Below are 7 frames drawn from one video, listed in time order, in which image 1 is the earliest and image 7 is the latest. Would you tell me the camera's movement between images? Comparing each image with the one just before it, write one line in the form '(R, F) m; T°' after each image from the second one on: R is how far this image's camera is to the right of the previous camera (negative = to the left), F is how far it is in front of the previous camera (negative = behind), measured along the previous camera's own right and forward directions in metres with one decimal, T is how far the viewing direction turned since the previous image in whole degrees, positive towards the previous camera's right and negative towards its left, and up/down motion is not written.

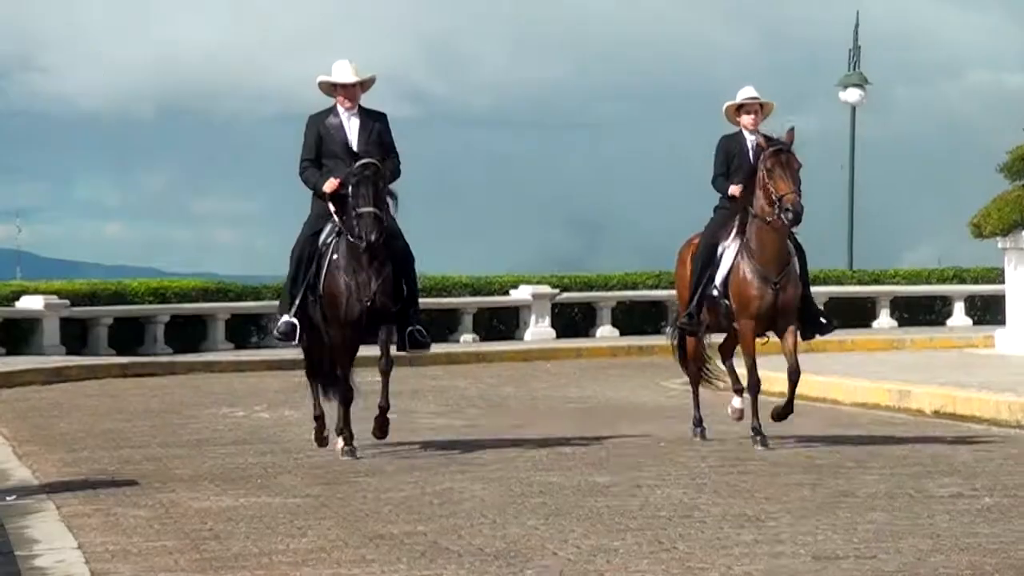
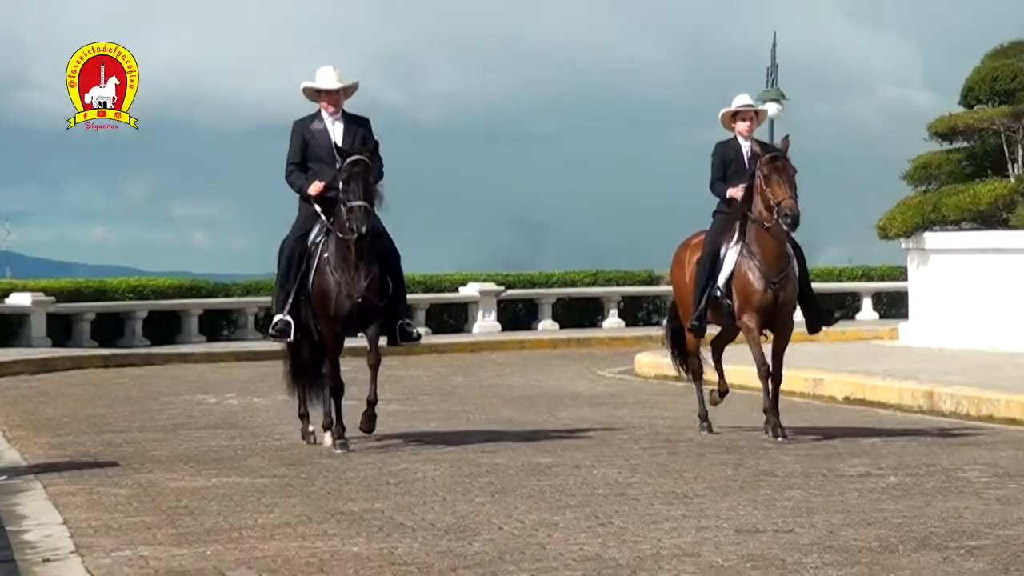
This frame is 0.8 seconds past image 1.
(+0.5, -0.8) m; -1°
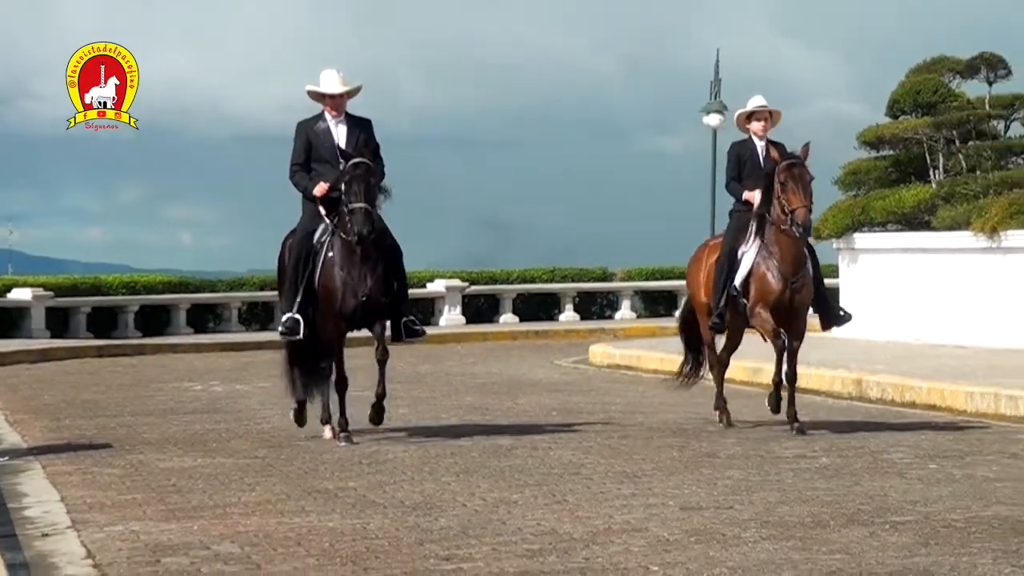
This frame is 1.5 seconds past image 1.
(+0.2, -0.8) m; 0°
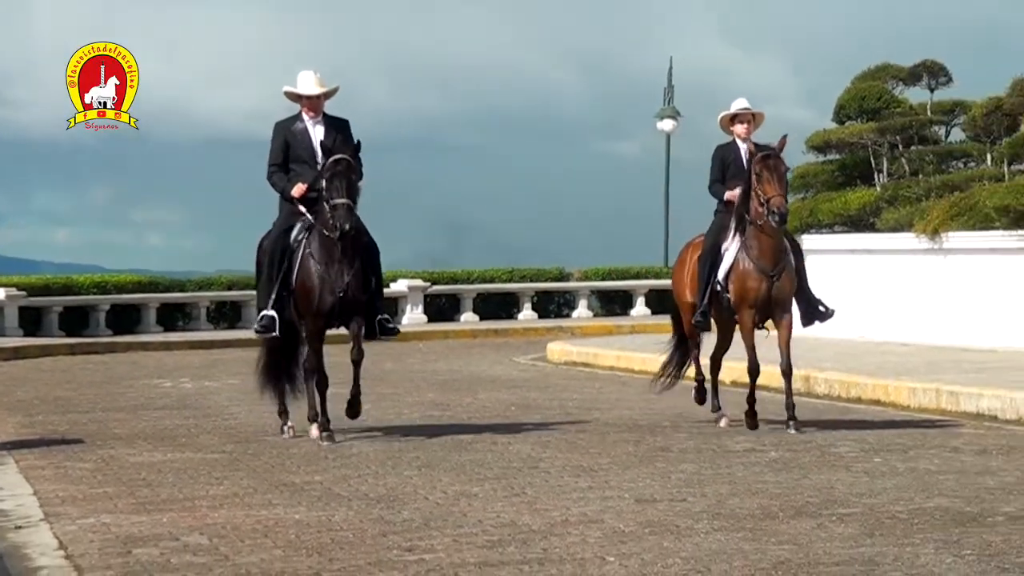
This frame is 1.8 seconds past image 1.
(+0.1, -0.3) m; +1°
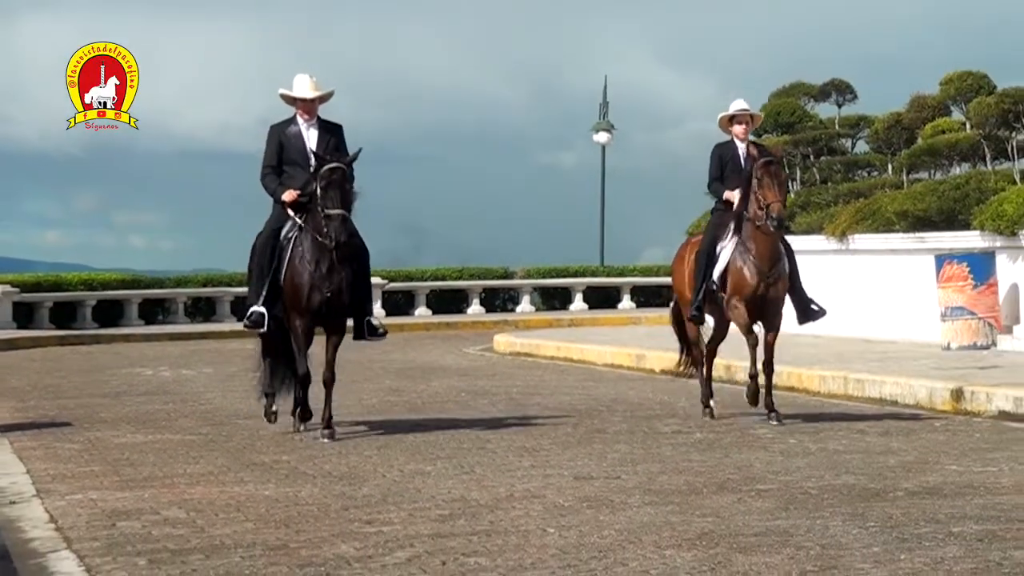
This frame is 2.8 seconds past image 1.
(+0.3, -1.1) m; 0°
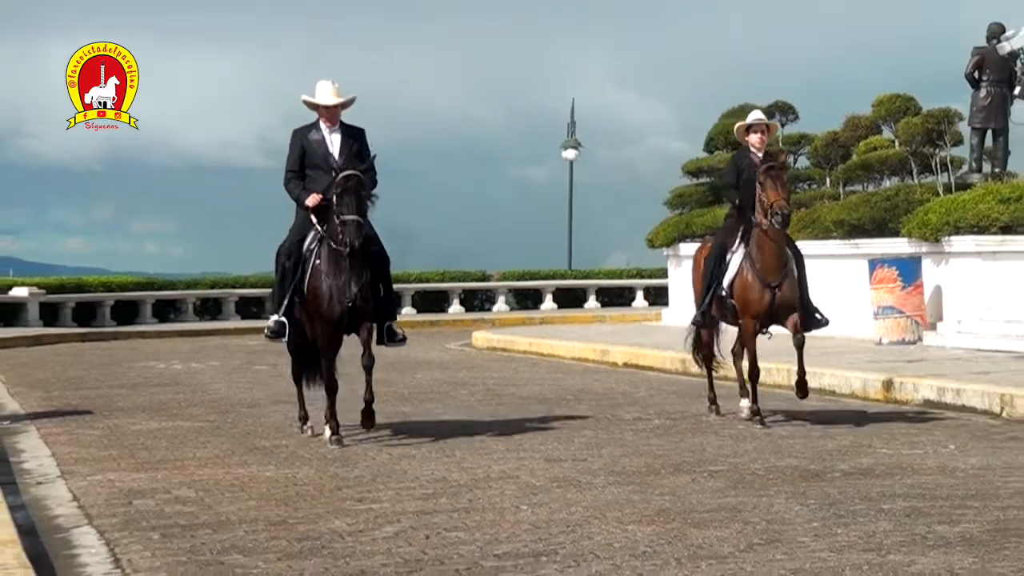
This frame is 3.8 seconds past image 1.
(+0.2, -1.3) m; 0°
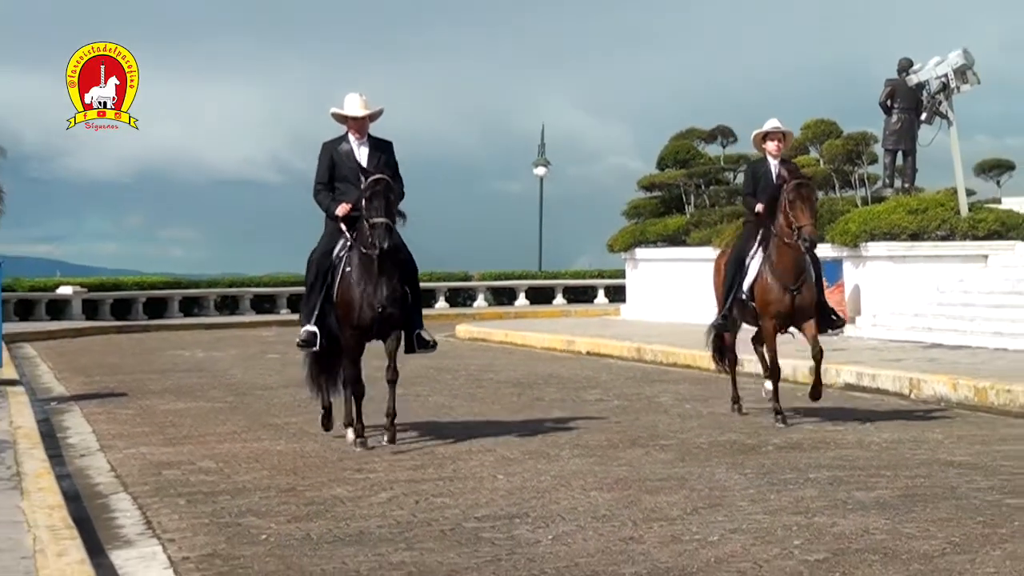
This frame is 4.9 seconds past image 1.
(+0.3, -2.0) m; 0°
